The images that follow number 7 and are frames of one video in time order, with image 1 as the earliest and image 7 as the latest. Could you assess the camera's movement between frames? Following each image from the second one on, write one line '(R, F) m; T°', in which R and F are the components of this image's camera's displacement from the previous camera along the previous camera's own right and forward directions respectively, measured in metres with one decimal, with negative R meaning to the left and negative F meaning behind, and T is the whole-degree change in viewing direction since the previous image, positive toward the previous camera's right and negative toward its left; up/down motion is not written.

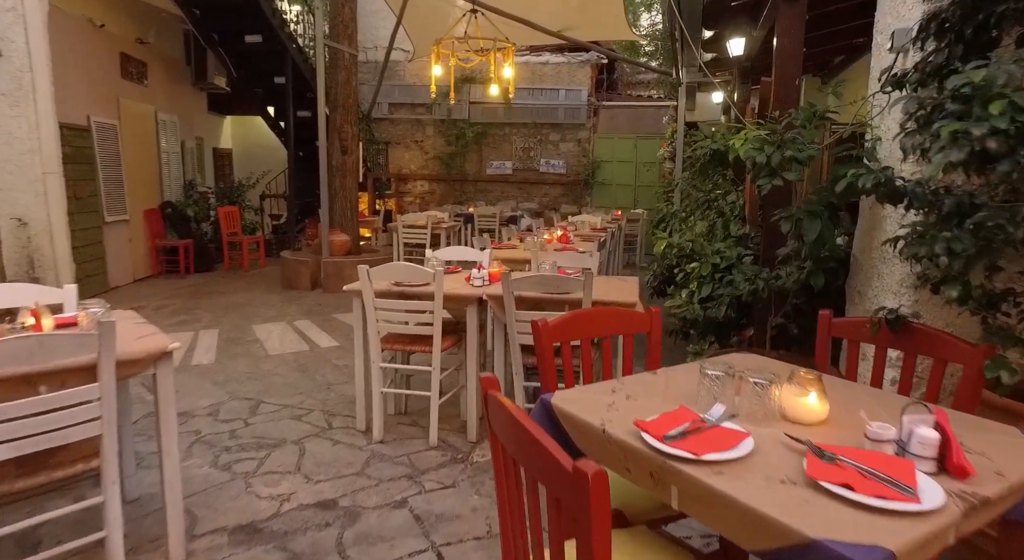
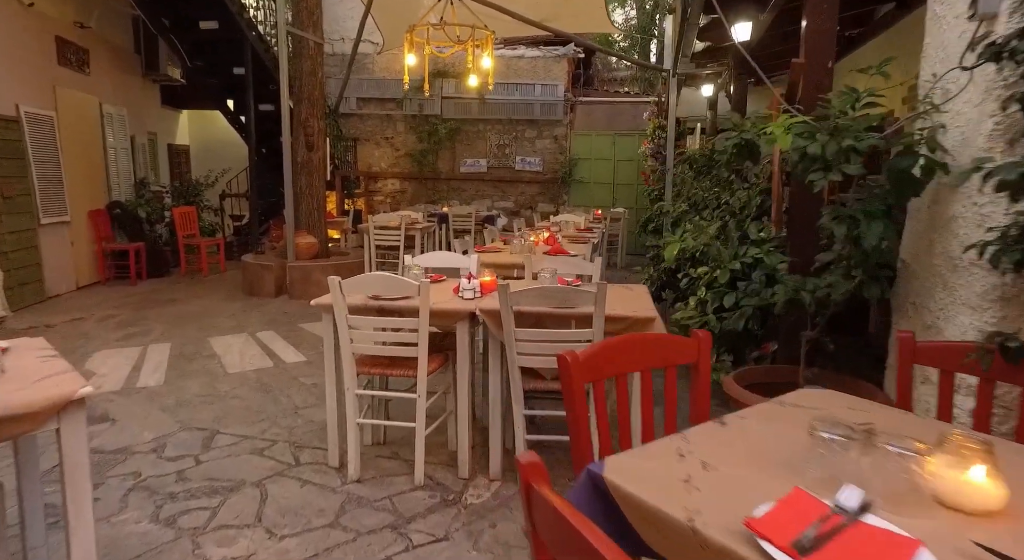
(-0.1, +0.4) m; +3°
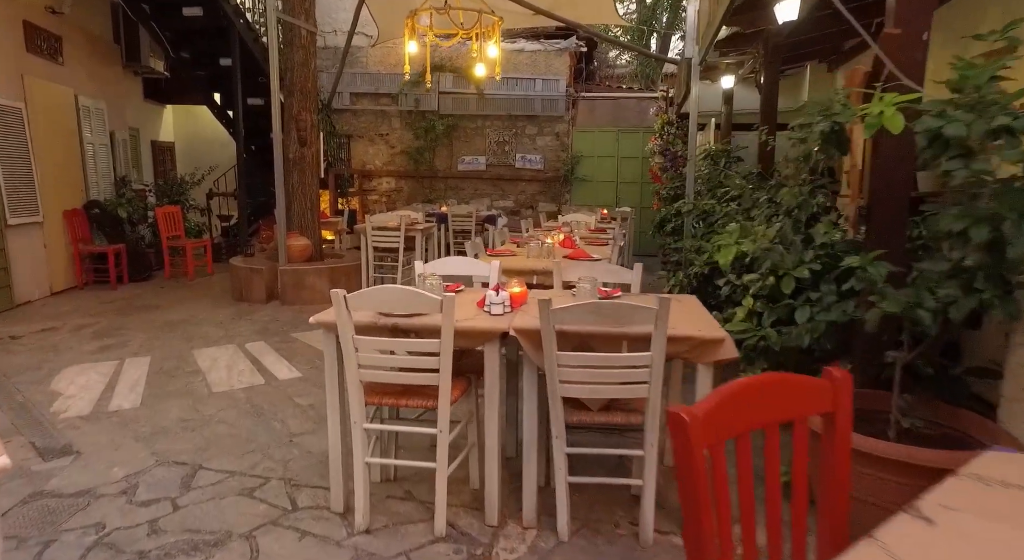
(-0.2, +0.4) m; +1°
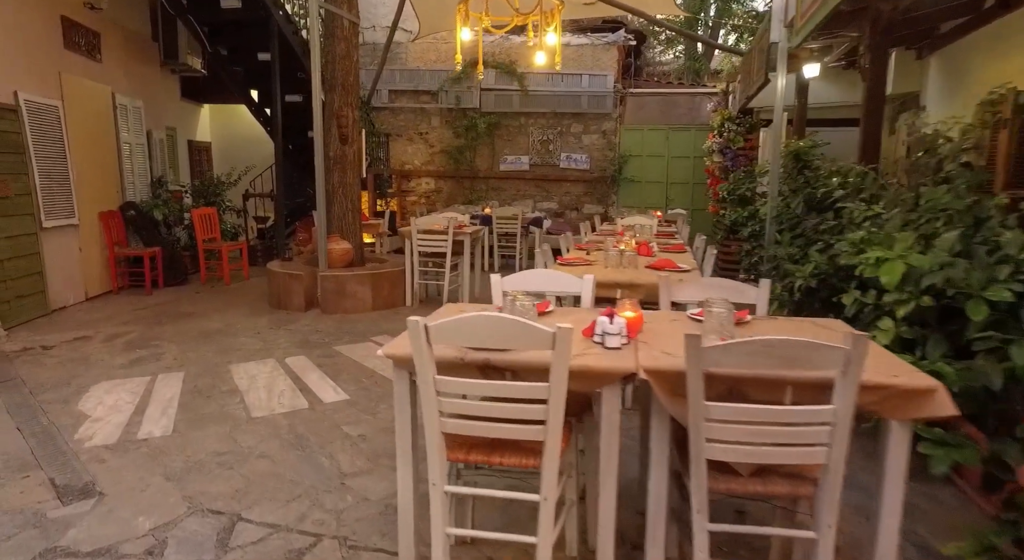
(-0.3, +0.5) m; -3°
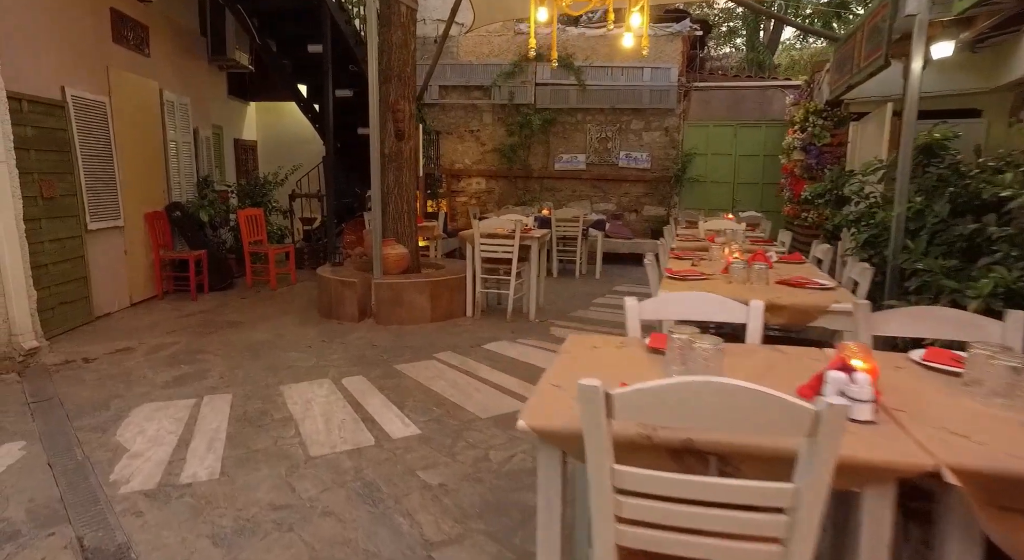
(-0.3, +0.5) m; -3°
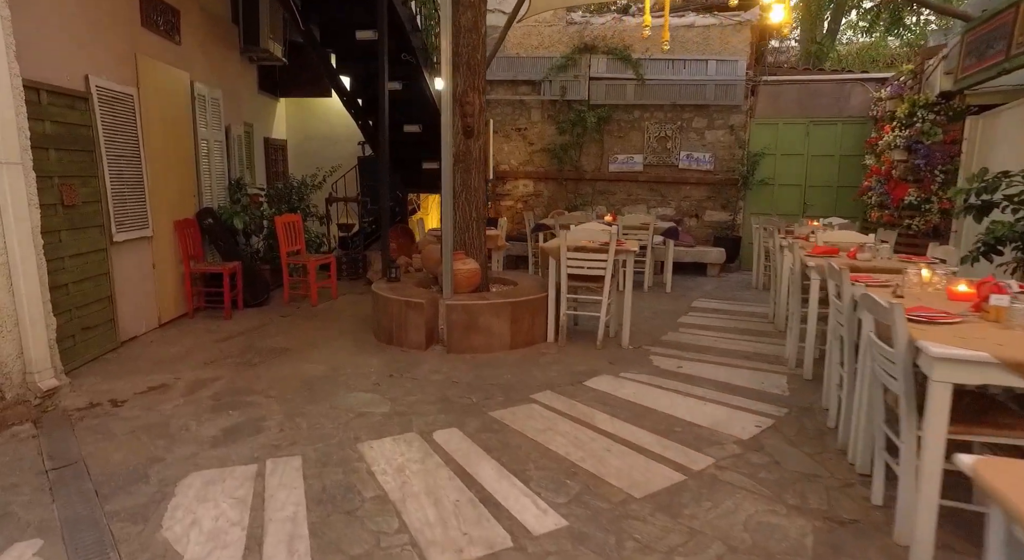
(-0.6, +0.8) m; -1°
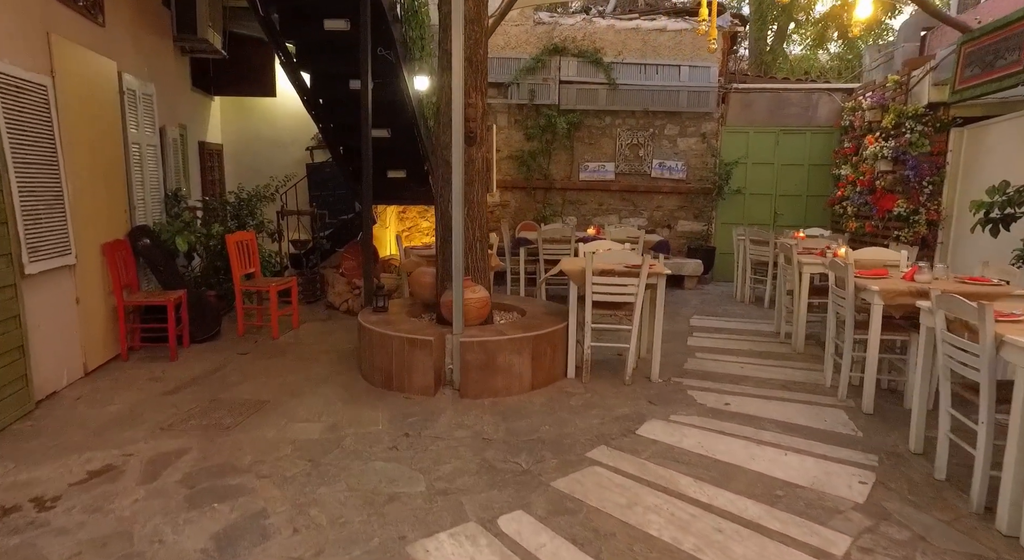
(-0.6, +0.7) m; +7°
